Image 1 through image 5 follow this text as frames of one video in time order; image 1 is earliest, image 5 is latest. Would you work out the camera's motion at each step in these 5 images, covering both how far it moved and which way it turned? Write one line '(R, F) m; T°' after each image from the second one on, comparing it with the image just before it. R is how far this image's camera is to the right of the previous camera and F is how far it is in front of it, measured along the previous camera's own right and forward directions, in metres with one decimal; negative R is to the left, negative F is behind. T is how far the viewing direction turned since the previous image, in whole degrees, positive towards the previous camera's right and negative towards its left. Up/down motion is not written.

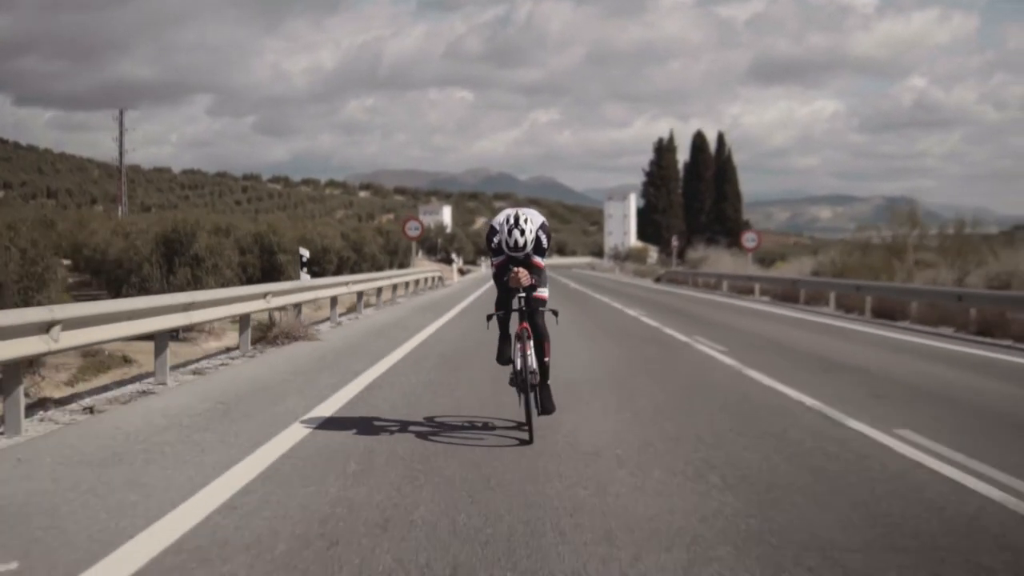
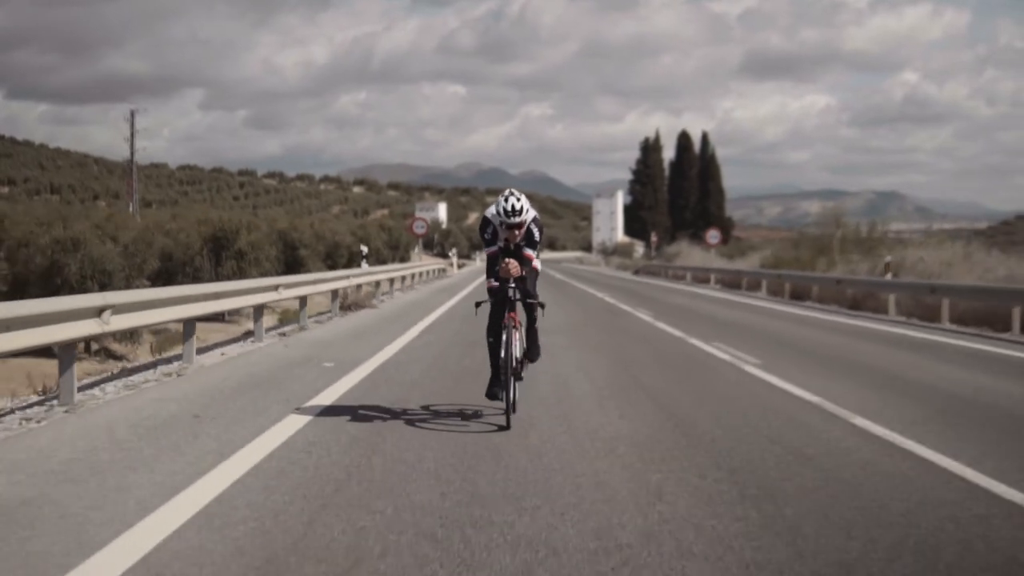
(0.0, -1.6) m; 0°
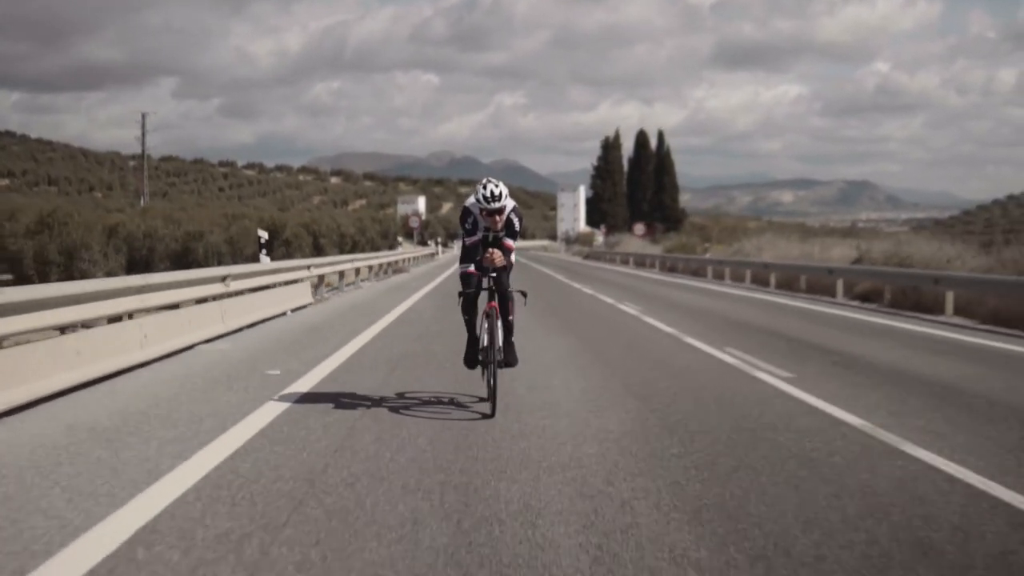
(0.0, -3.8) m; +2°
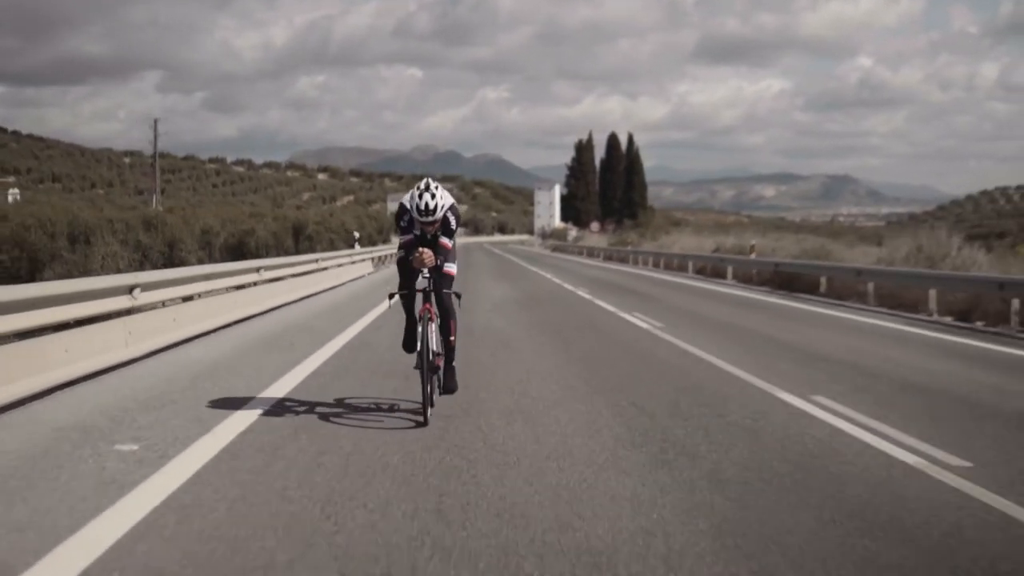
(+0.1, -3.4) m; +1°
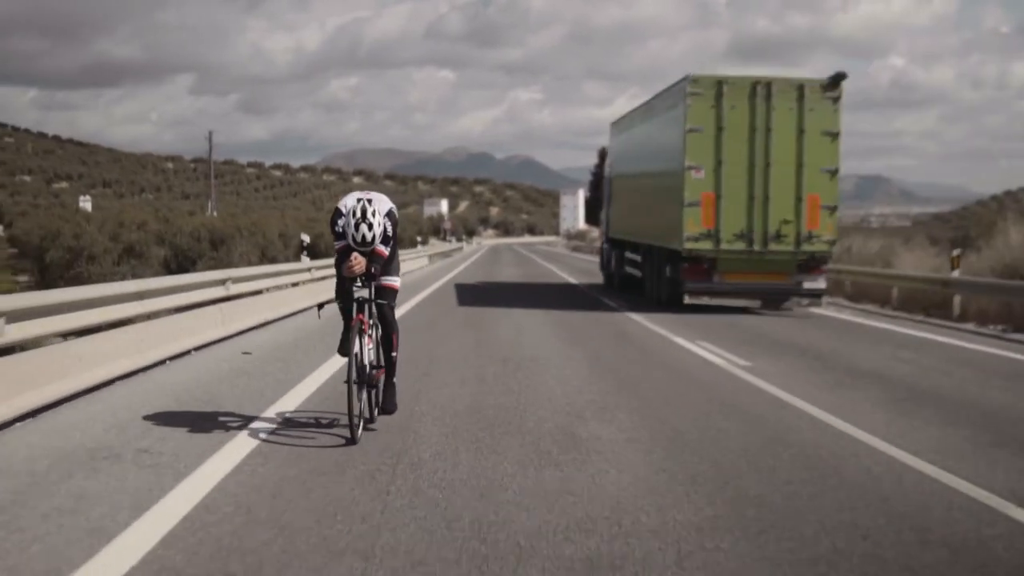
(+0.1, -2.9) m; -2°
